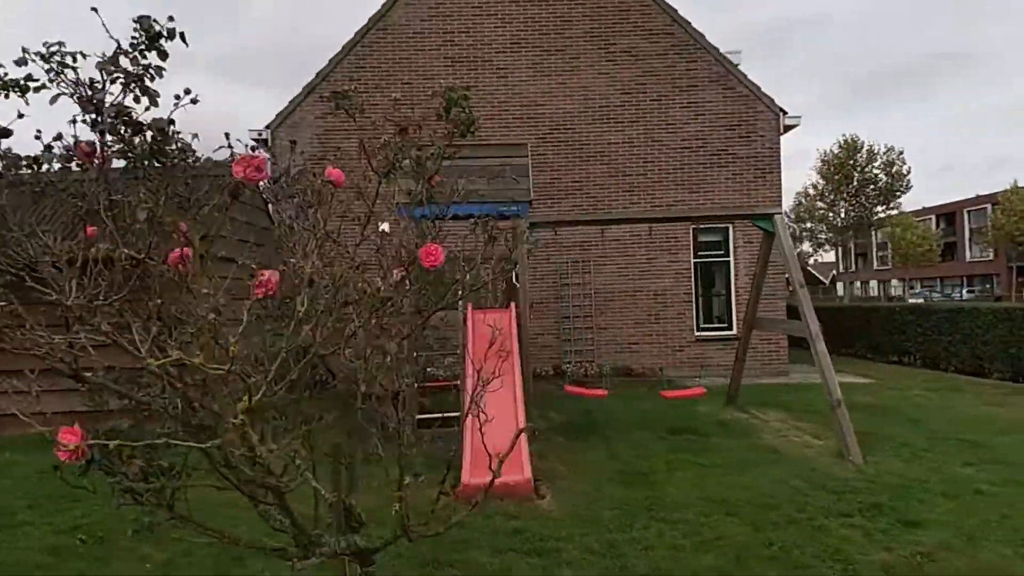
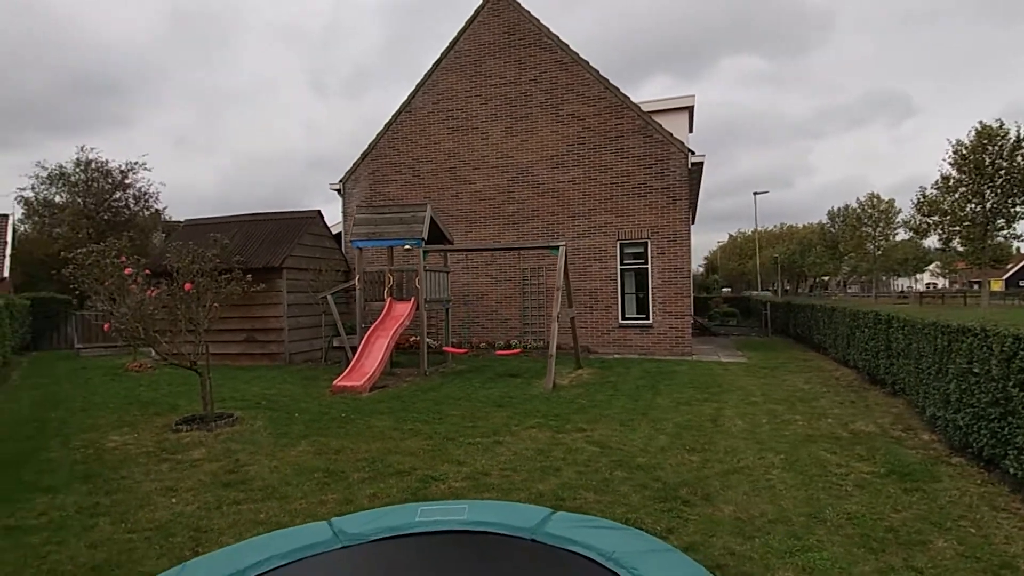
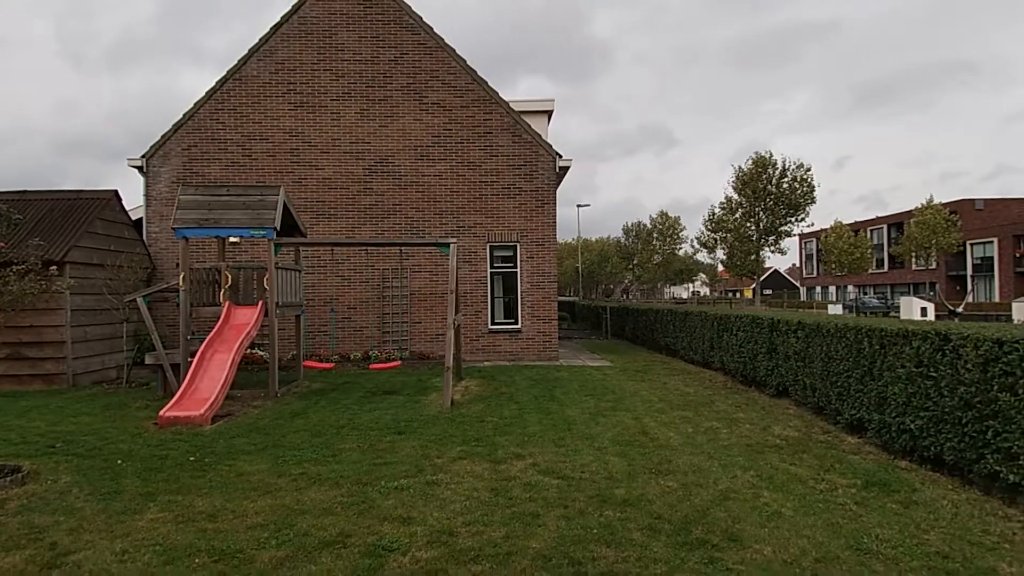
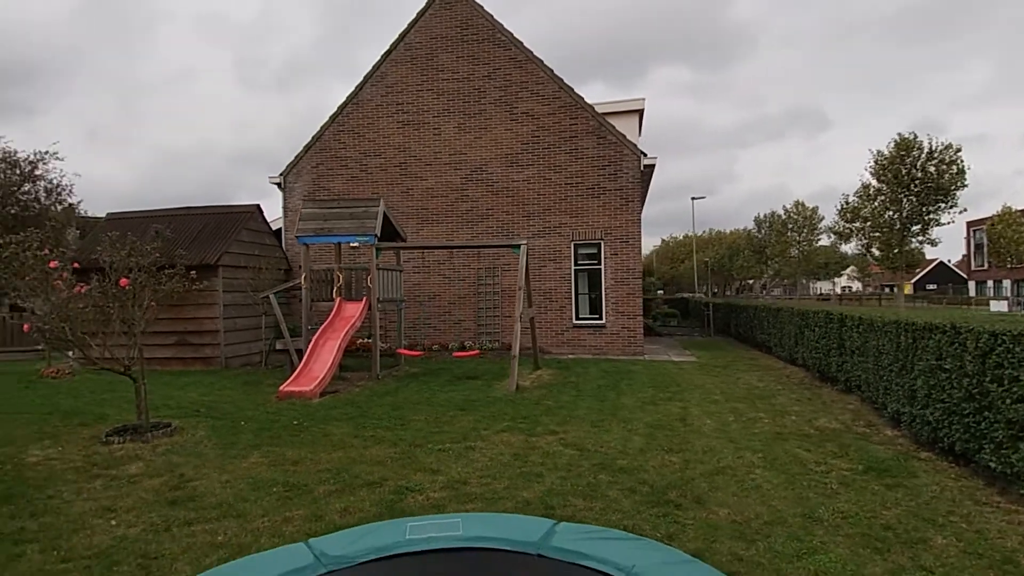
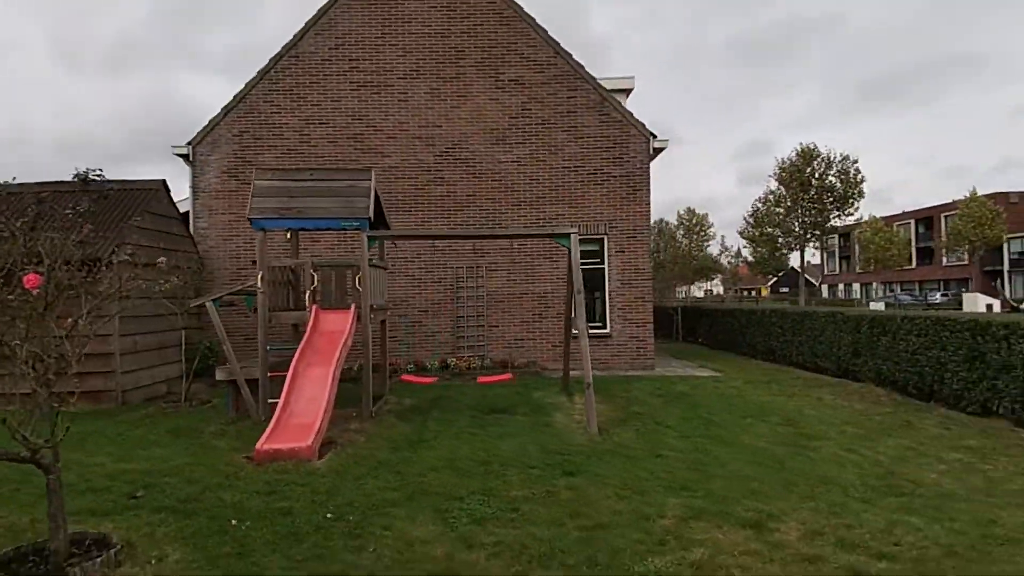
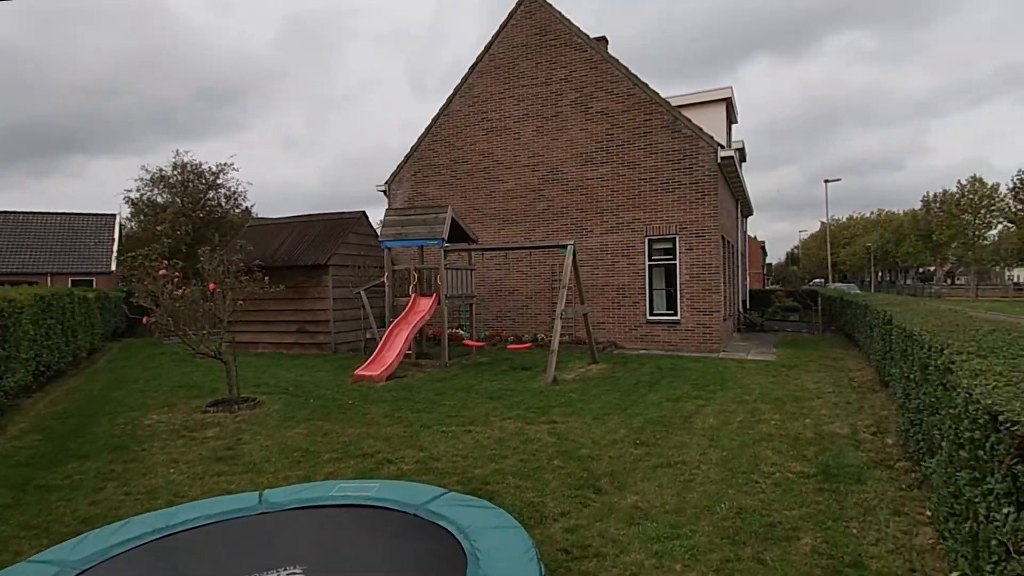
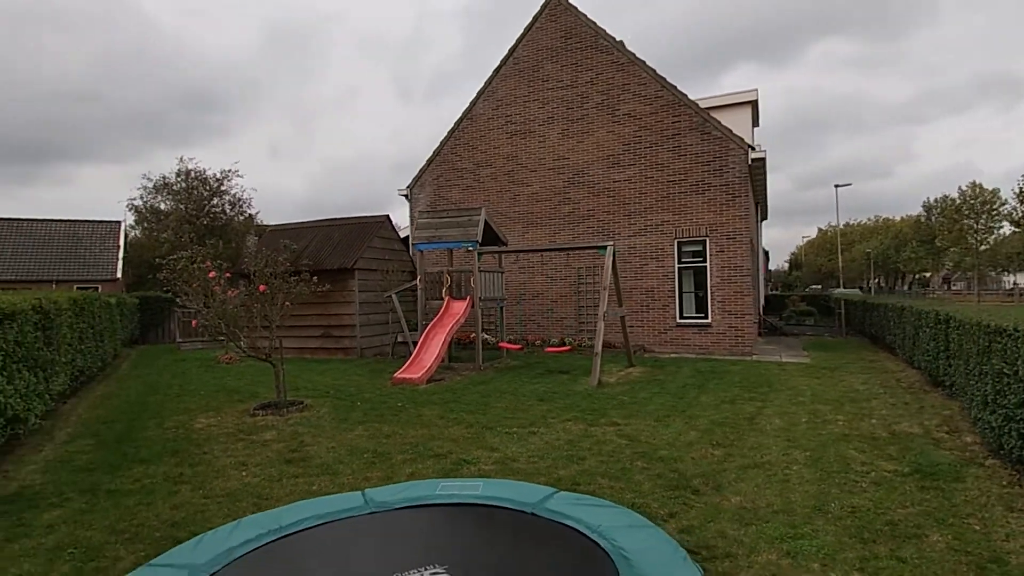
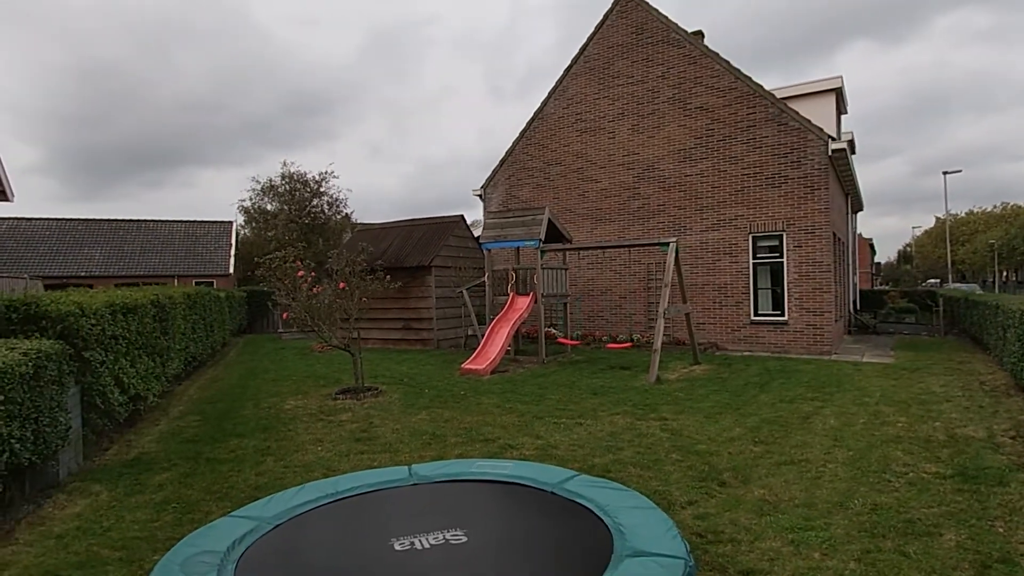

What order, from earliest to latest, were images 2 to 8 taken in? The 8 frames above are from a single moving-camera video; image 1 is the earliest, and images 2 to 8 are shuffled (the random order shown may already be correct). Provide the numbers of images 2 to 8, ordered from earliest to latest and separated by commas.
5, 3, 4, 2, 7, 8, 6
